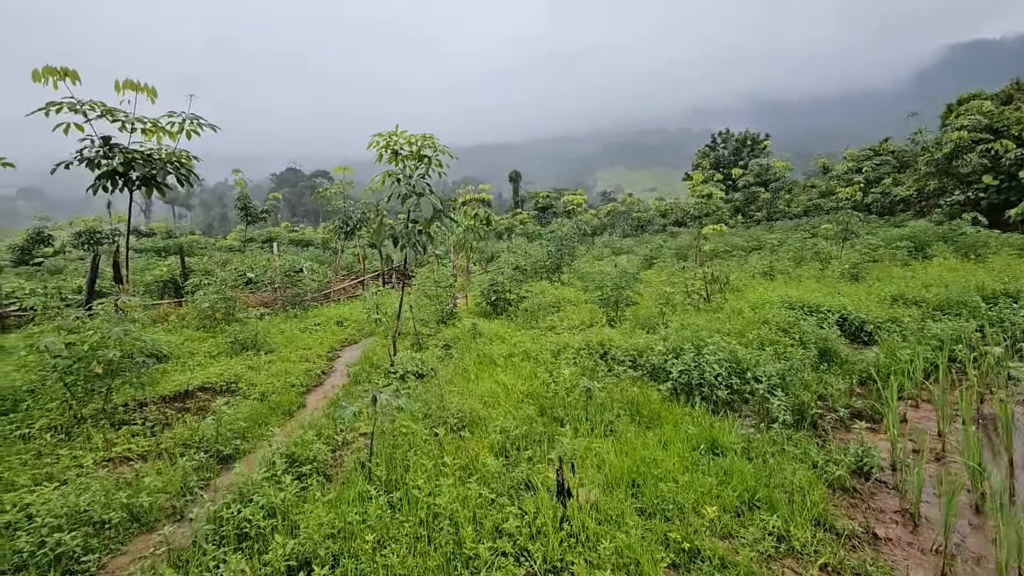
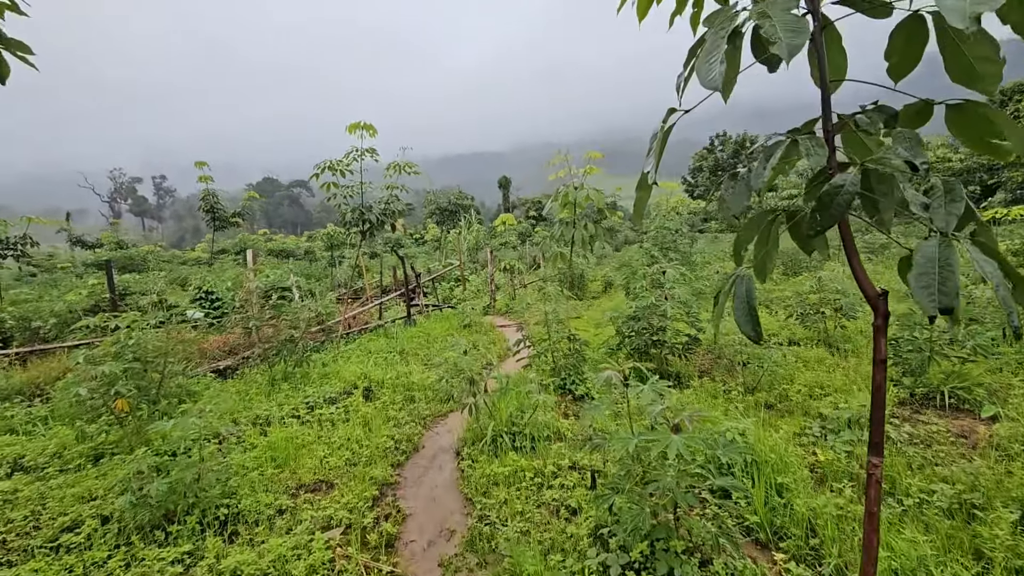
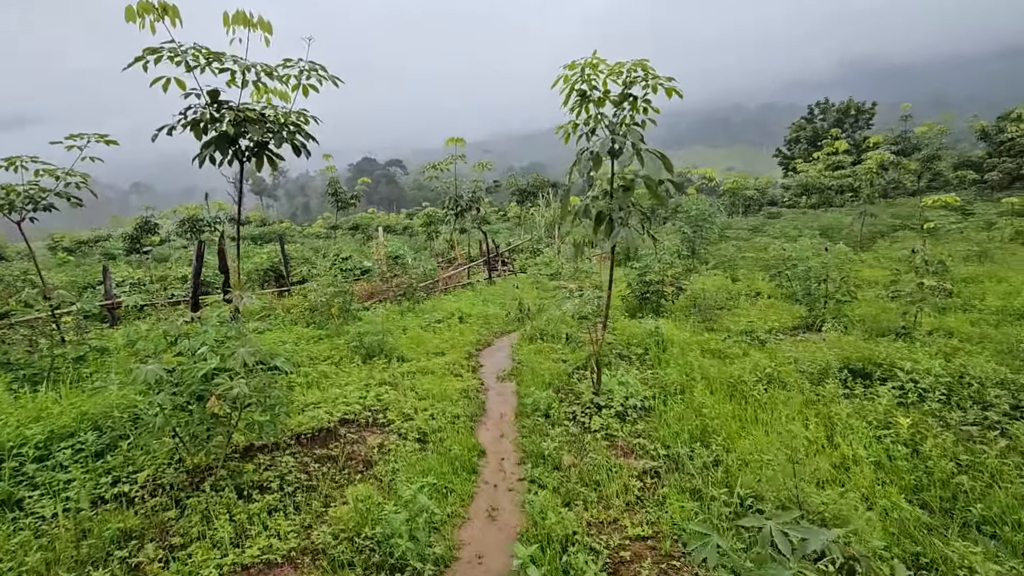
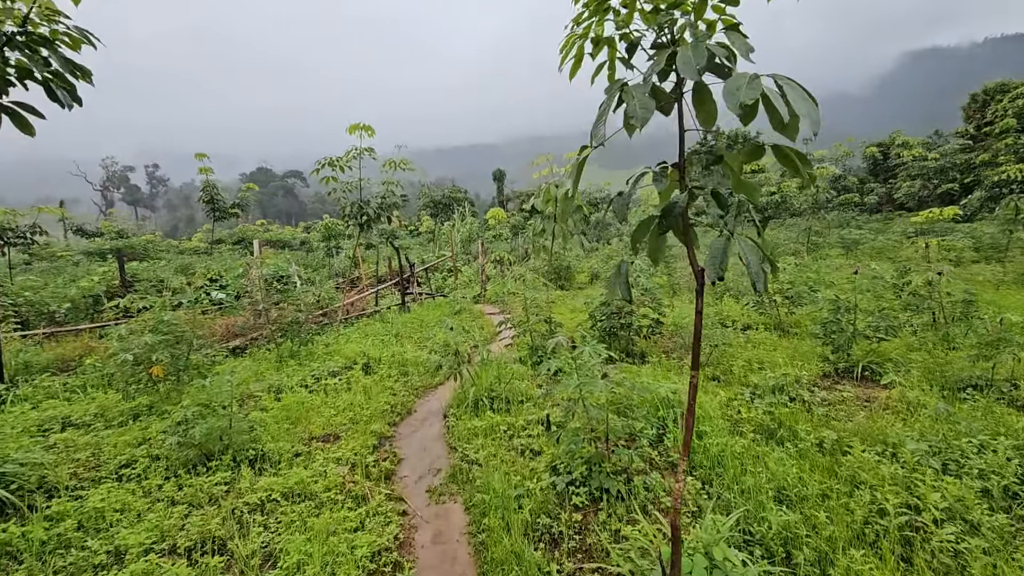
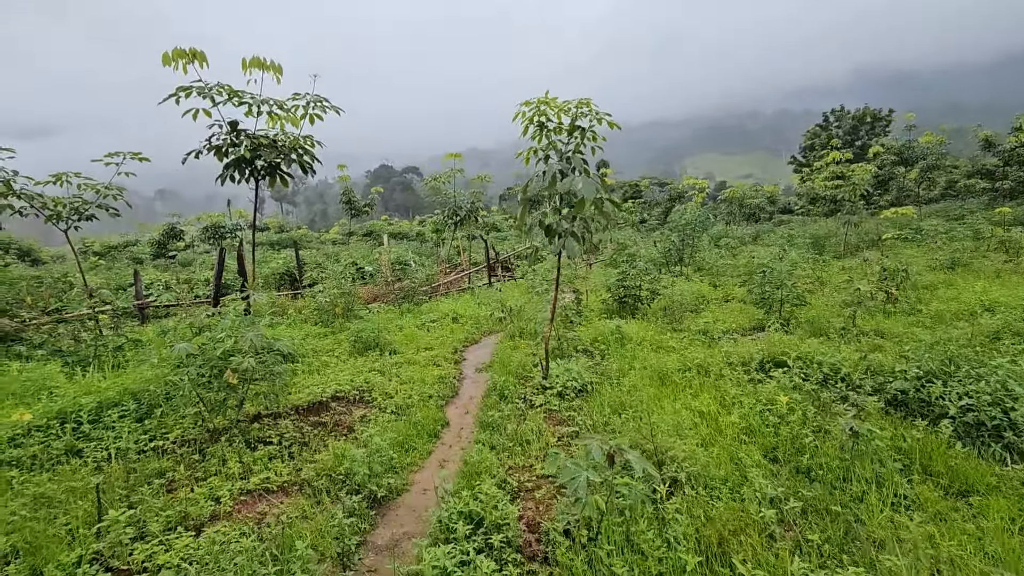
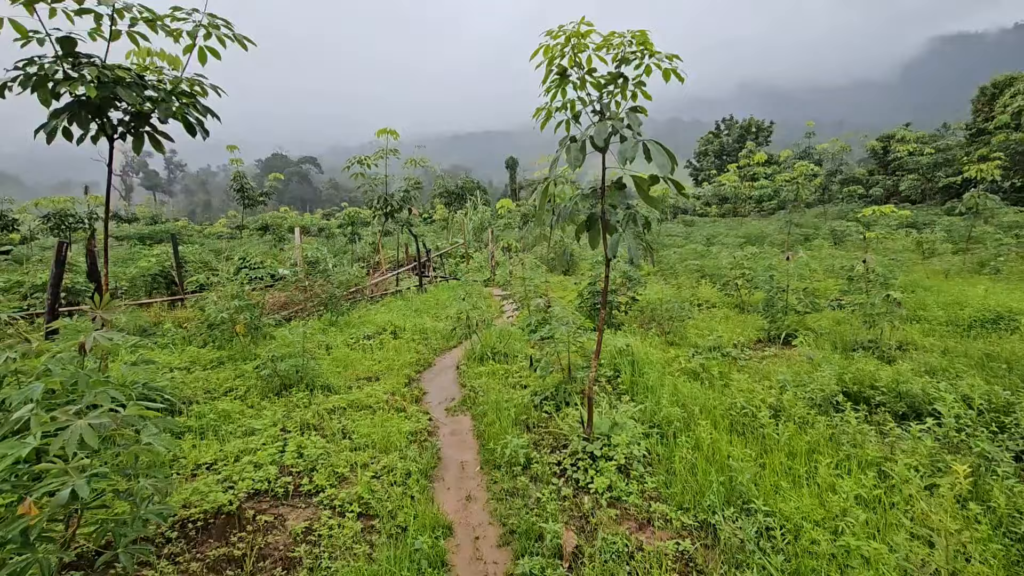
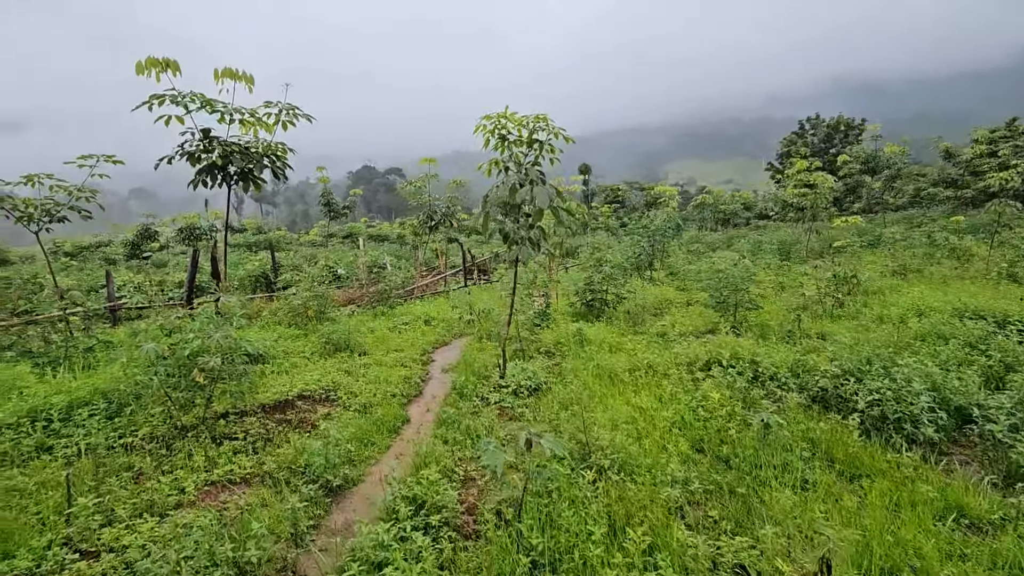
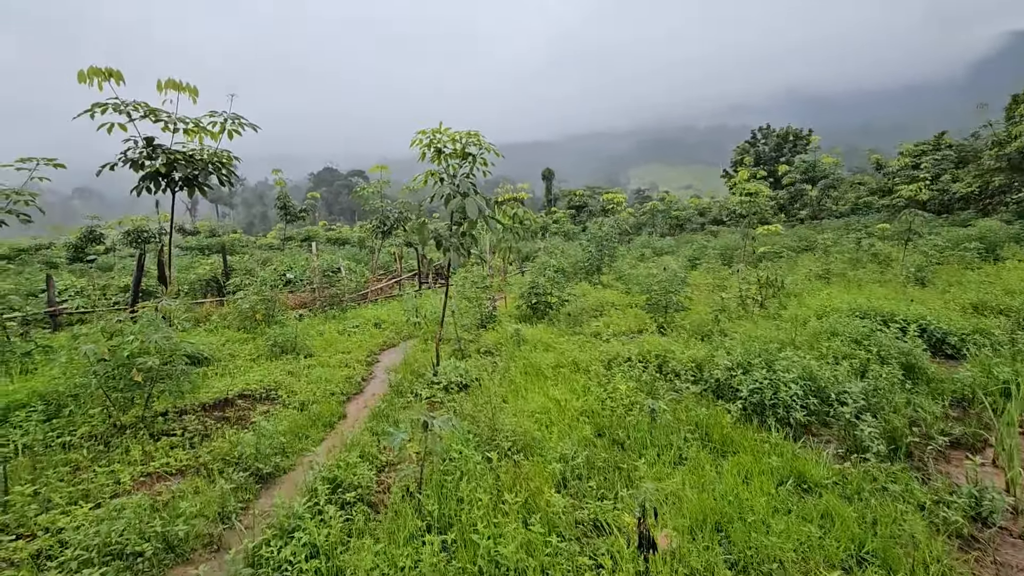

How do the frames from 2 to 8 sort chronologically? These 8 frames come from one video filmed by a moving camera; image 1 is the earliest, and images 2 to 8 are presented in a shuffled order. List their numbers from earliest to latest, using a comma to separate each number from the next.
8, 7, 5, 3, 6, 4, 2
